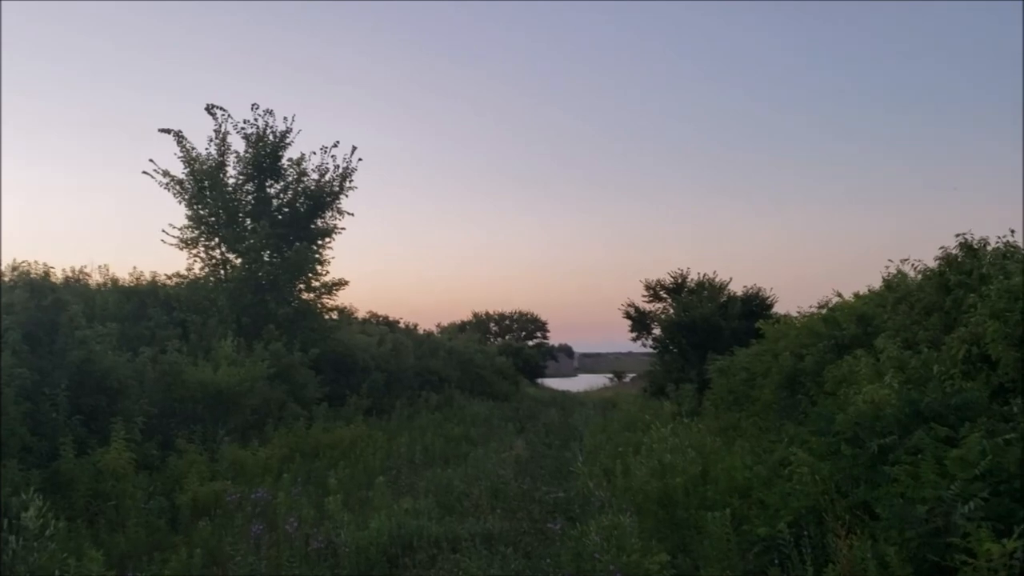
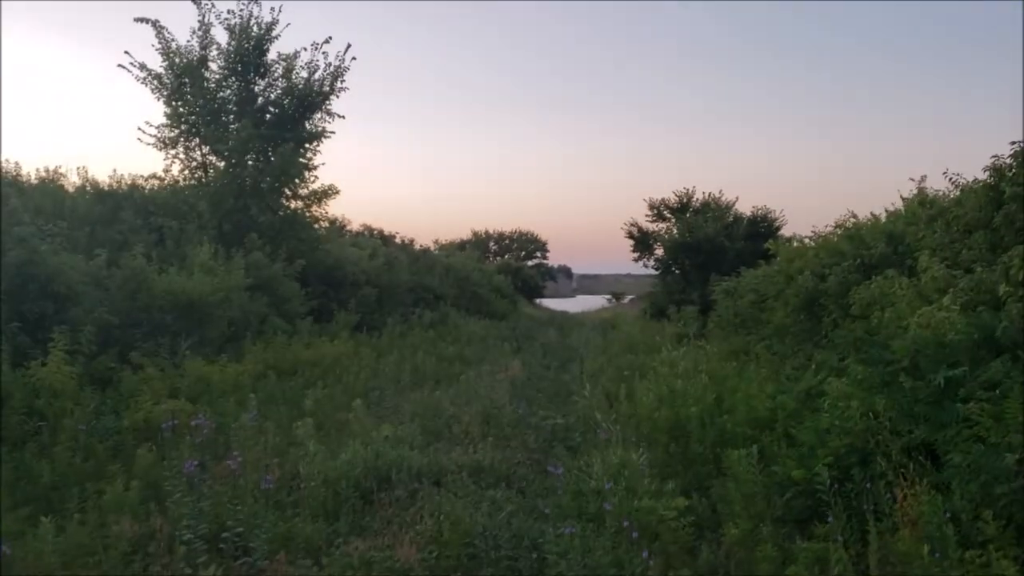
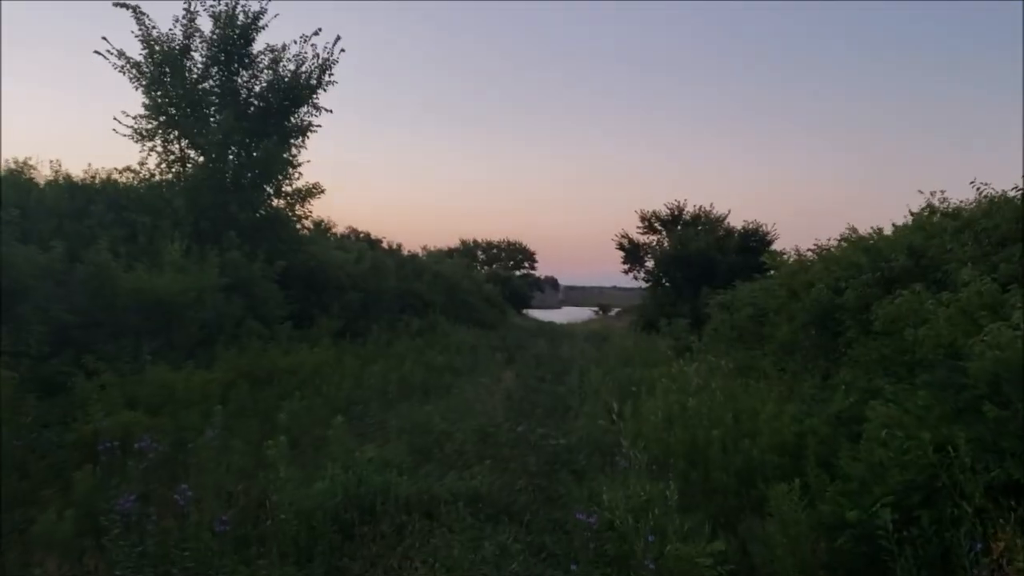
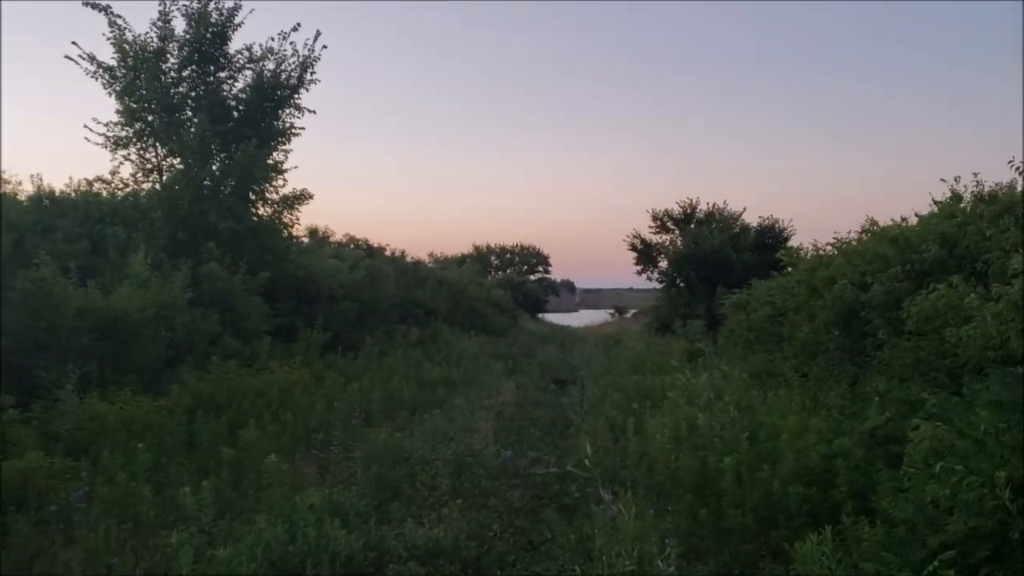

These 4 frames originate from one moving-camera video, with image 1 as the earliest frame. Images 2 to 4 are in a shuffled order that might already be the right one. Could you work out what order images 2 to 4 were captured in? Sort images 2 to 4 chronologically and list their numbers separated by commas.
2, 3, 4
